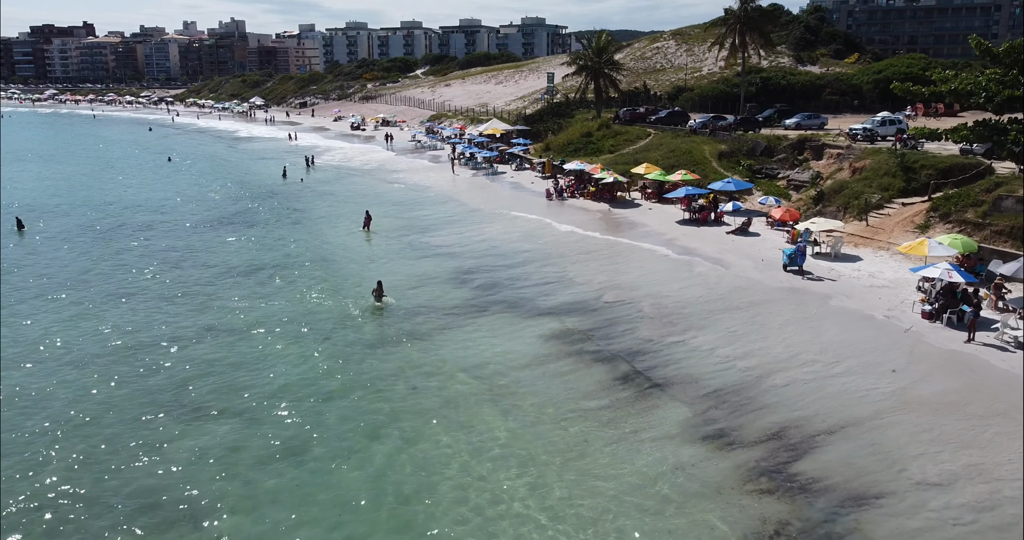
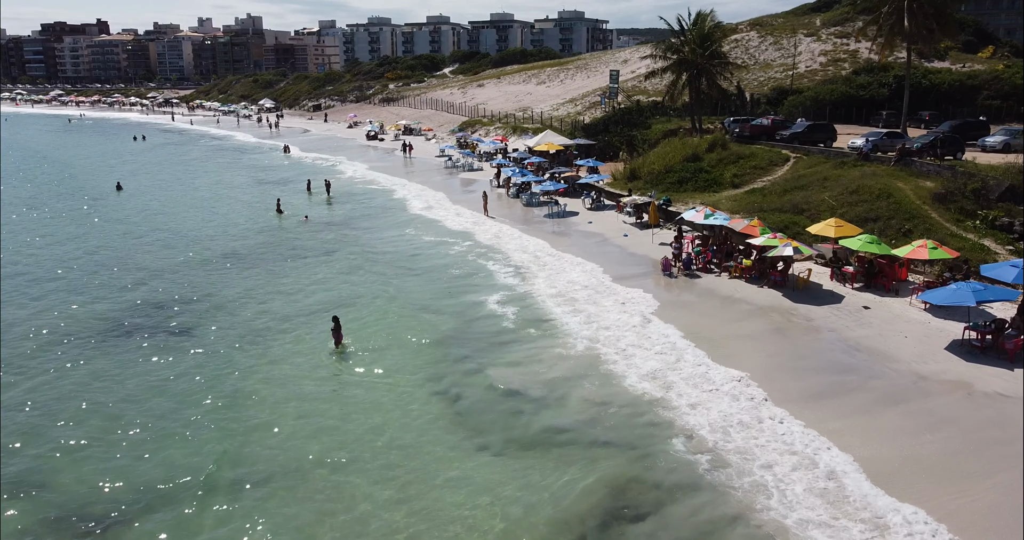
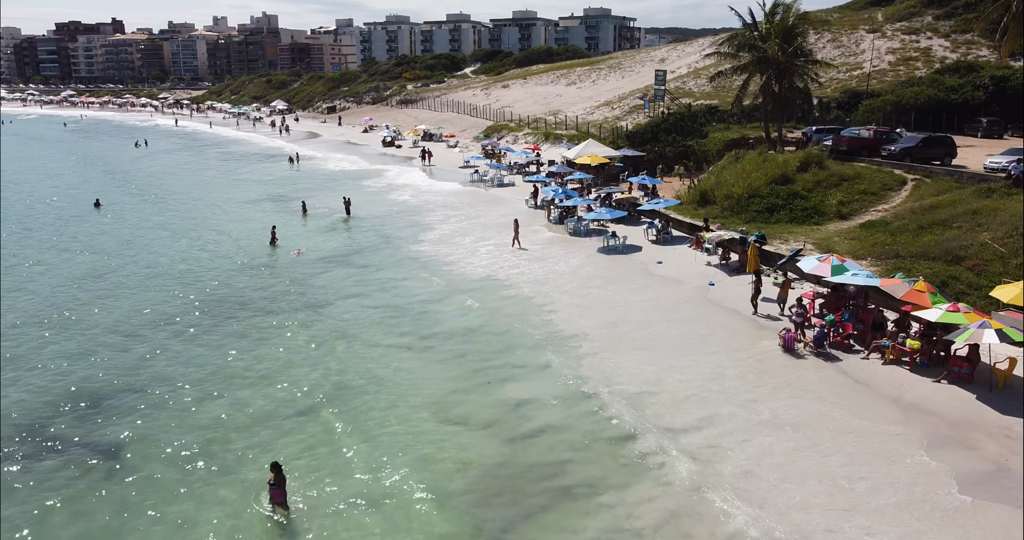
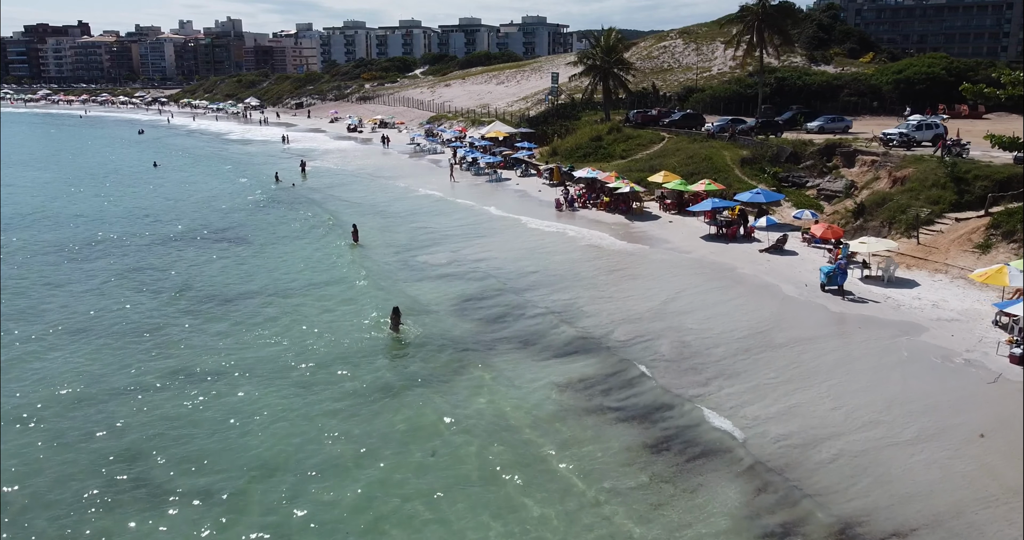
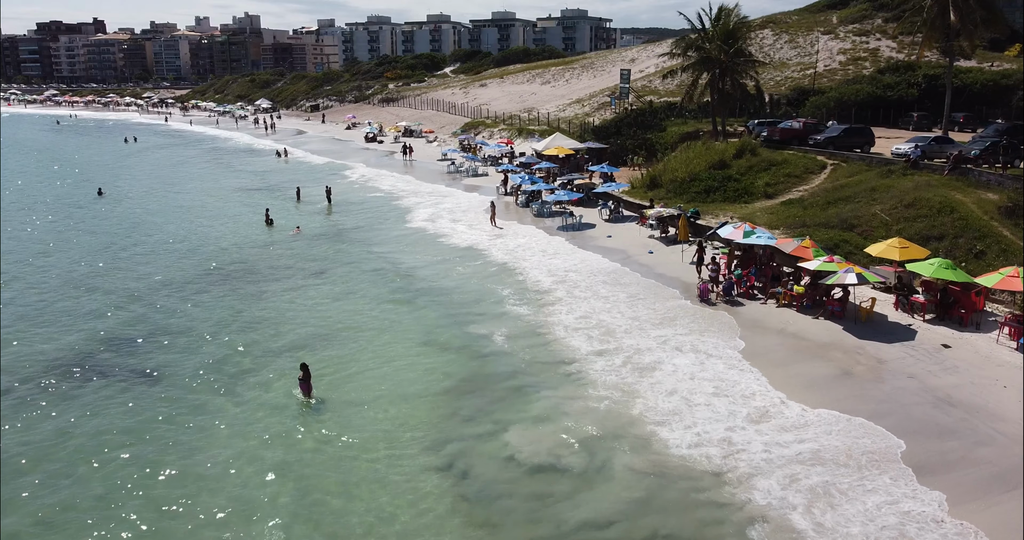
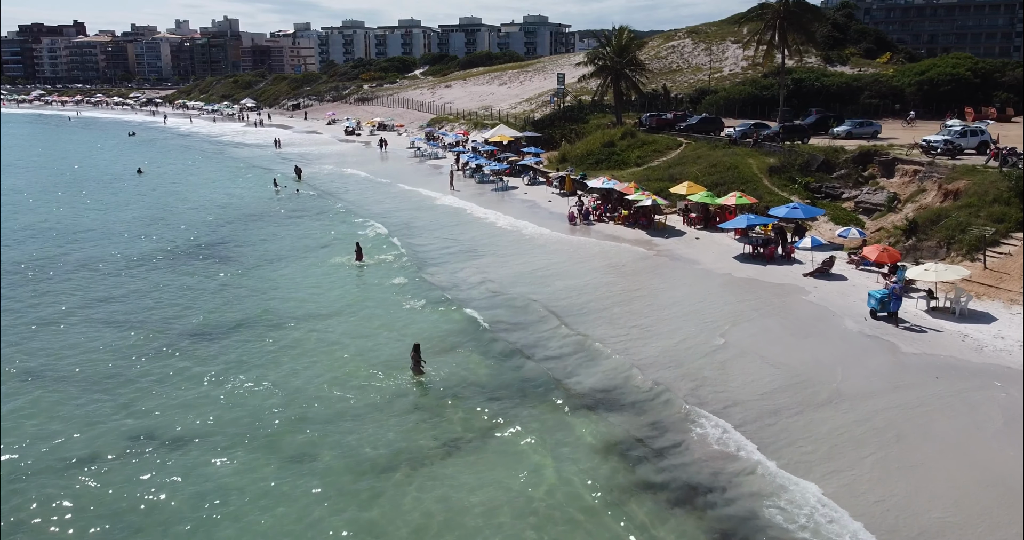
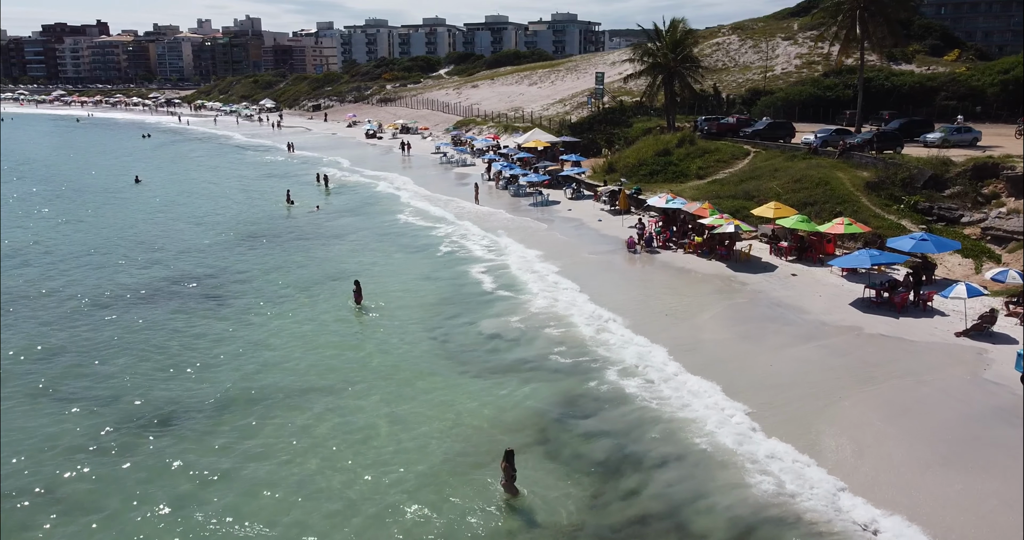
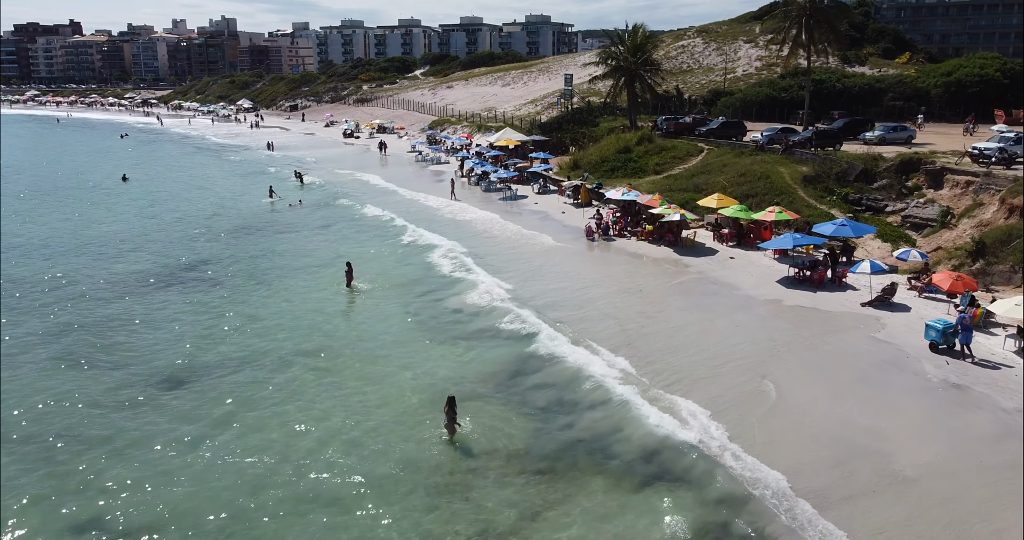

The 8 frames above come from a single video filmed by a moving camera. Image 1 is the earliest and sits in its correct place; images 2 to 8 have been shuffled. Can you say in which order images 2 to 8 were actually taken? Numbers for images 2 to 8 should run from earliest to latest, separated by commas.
4, 6, 8, 7, 2, 5, 3
